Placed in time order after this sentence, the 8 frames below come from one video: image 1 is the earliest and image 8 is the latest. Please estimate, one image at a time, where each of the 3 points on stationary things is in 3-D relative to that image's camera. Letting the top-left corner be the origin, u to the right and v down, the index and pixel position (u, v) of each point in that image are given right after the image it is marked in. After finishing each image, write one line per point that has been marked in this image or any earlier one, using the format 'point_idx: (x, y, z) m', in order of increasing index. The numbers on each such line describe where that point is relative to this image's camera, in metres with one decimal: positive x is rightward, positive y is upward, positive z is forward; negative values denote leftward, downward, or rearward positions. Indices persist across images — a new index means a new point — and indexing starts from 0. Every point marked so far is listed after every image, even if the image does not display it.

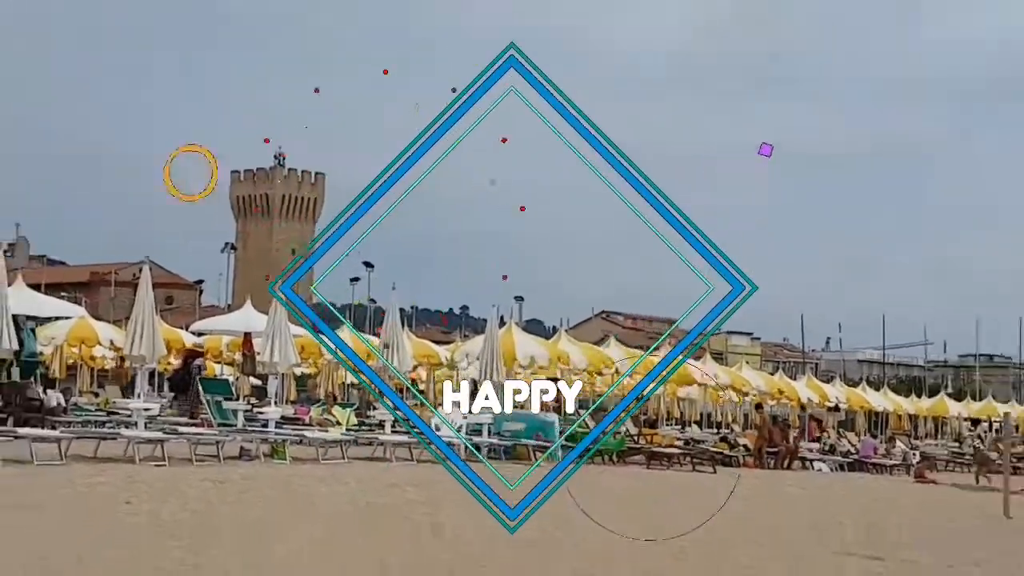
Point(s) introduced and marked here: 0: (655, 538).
0: (+1.2, -2.0, +8.8) m
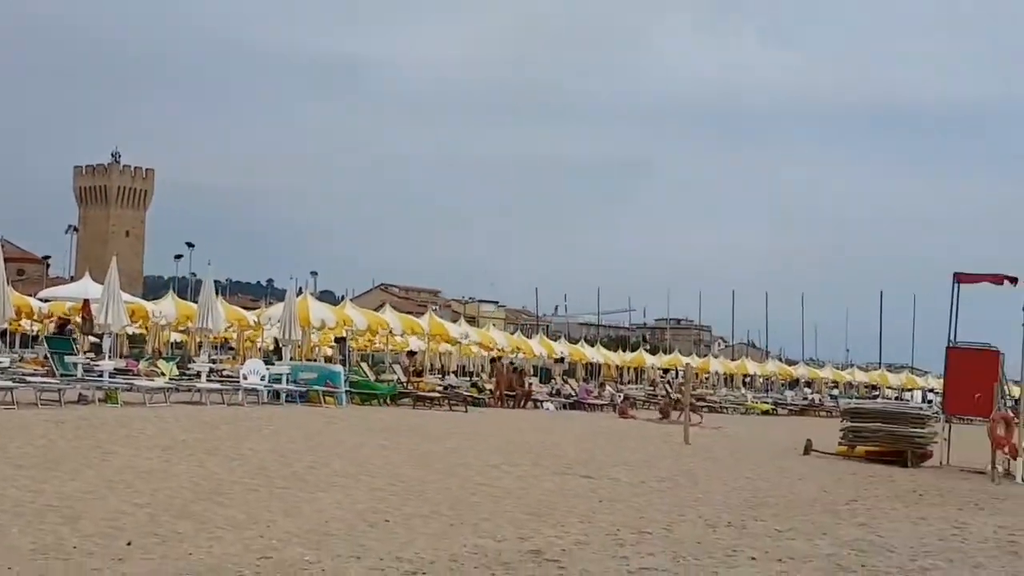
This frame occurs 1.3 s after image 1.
0: (-0.9, -1.8, +10.8) m
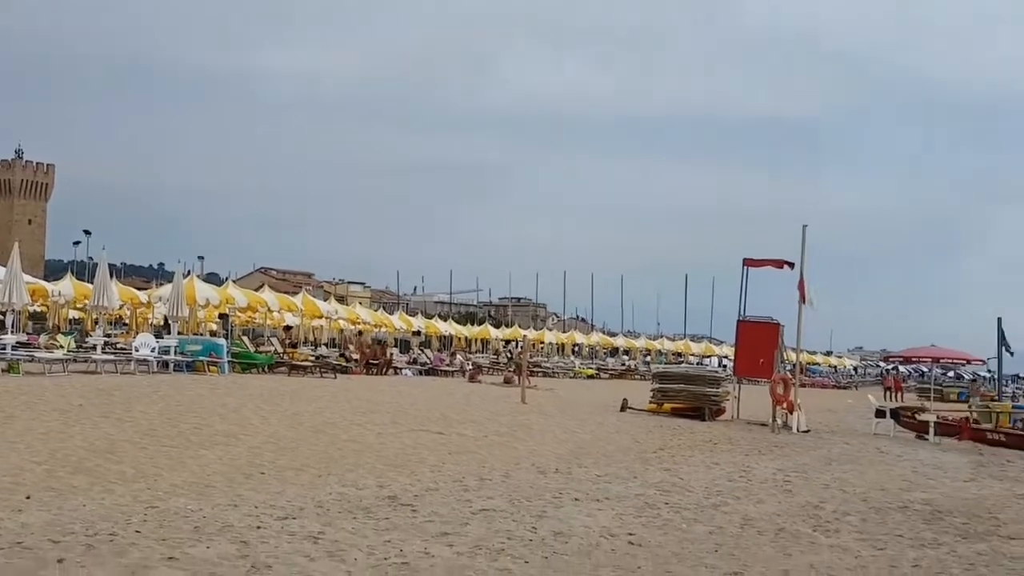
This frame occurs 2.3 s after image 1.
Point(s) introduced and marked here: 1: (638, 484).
0: (-2.5, -1.5, +12.1) m
1: (+1.3, -2.0, +10.9) m
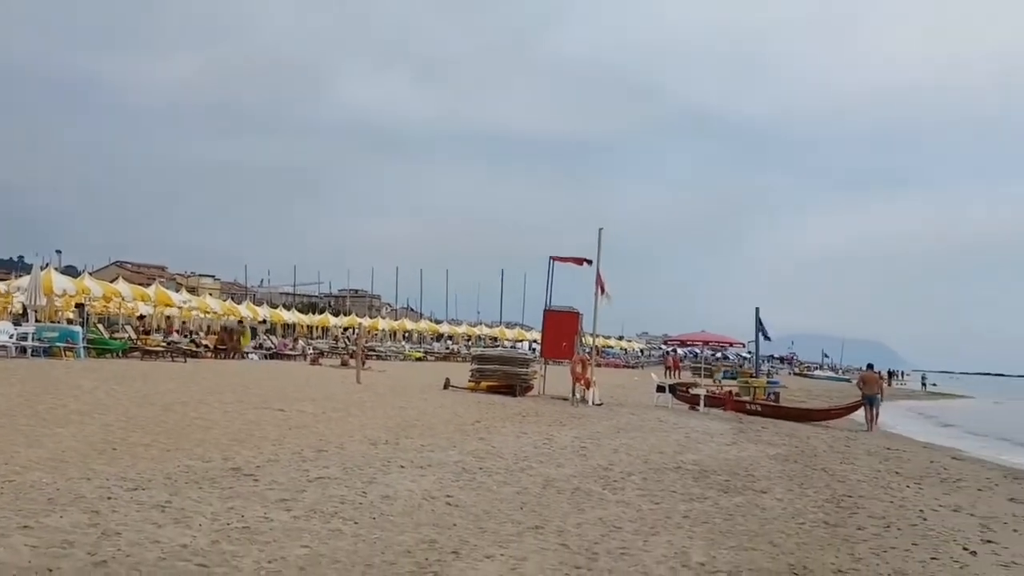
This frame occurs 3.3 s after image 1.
0: (-4.6, -1.4, +13.0) m
1: (-0.6, -1.9, +12.6) m
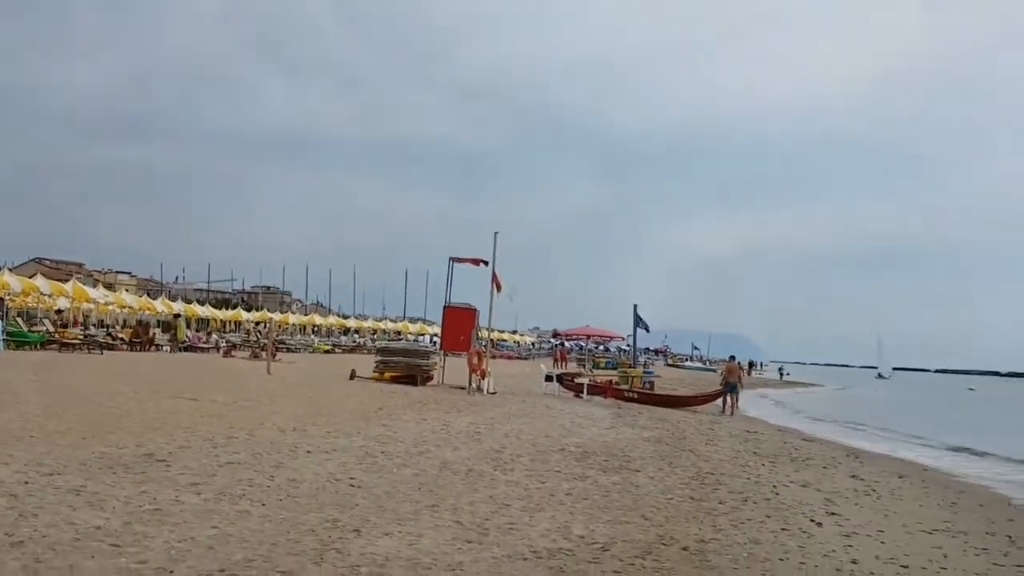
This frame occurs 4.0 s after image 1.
0: (-5.9, -1.3, +13.6) m
1: (-1.9, -1.9, +13.5) m
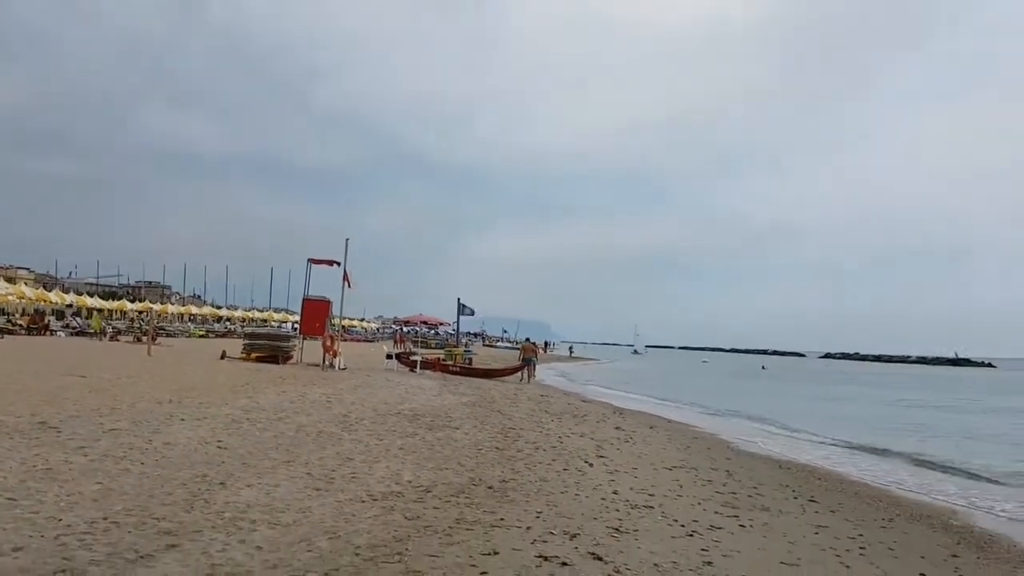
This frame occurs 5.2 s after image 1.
0: (-8.2, -1.2, +15.6) m
1: (-4.3, -1.8, +16.0) m
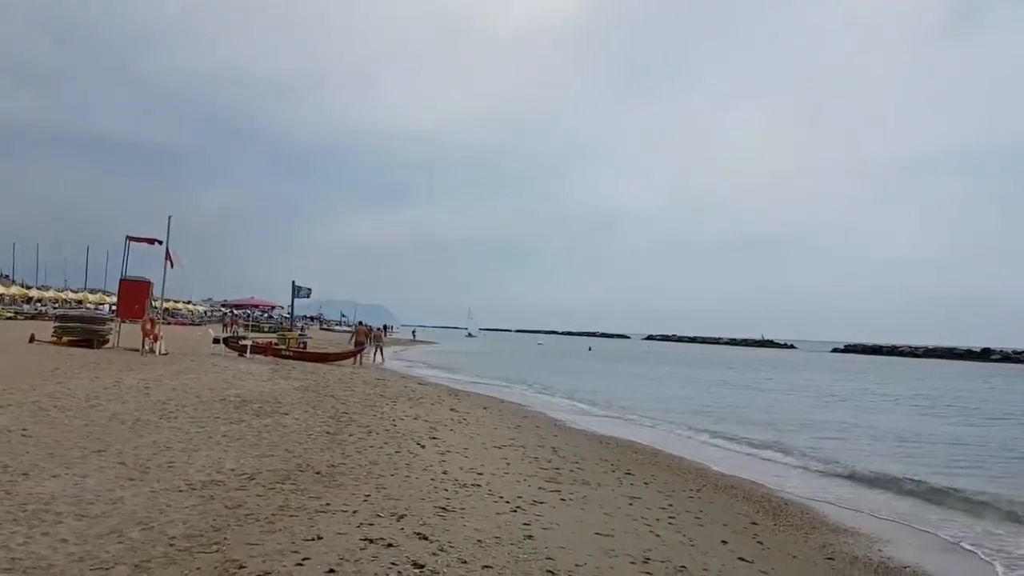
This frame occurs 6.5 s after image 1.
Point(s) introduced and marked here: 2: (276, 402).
0: (-10.5, -0.9, +14.2) m
1: (-6.6, -1.5, +15.0) m
2: (-3.2, -1.6, +14.6) m
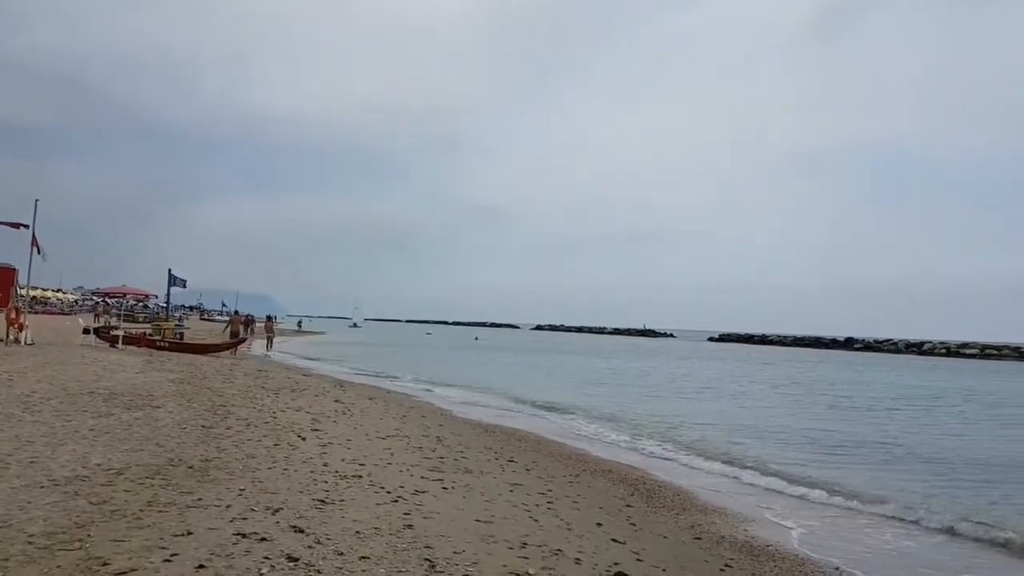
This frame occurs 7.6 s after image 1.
0: (-12.0, -0.7, +12.9) m
1: (-8.2, -1.4, +14.1) m
2: (-4.8, -1.5, +14.0) m
